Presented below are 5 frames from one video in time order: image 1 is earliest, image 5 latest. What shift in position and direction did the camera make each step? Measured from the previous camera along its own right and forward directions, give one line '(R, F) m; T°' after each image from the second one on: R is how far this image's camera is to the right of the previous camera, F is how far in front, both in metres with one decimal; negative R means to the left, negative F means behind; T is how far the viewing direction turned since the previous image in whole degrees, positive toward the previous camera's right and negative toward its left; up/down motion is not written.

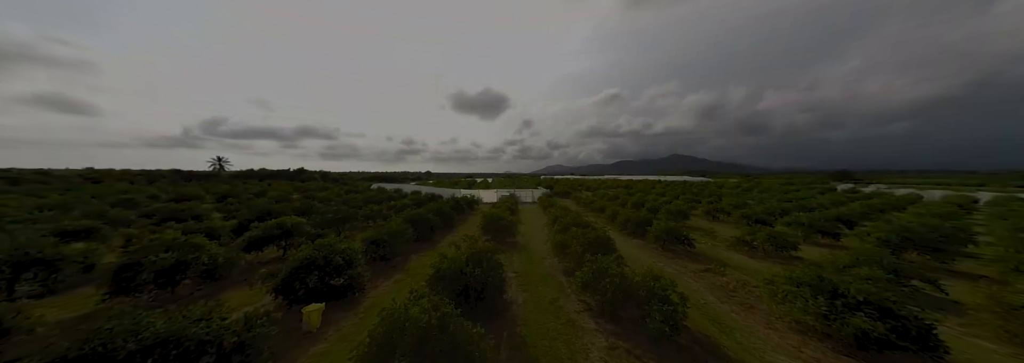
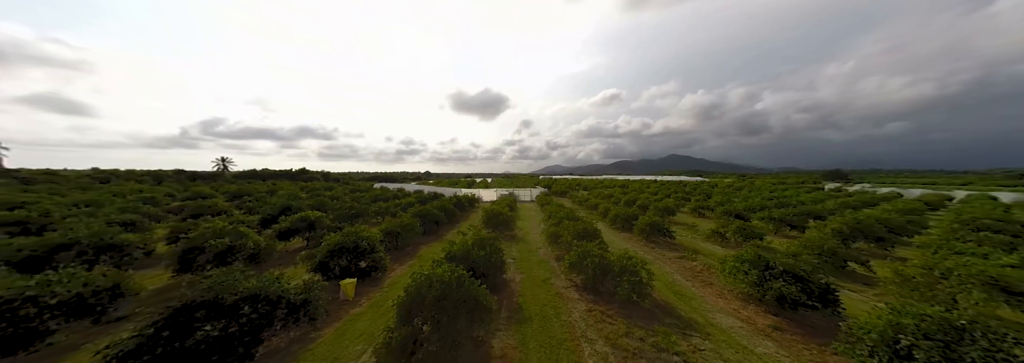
(+0.1, -2.6) m; 0°
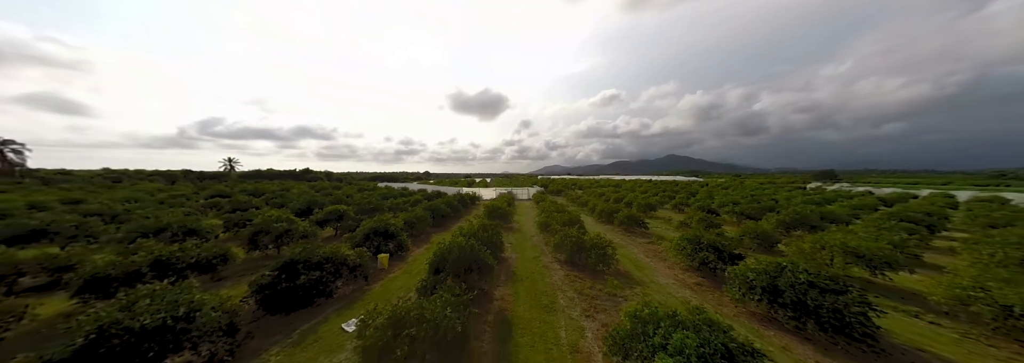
(+0.2, -4.2) m; 0°
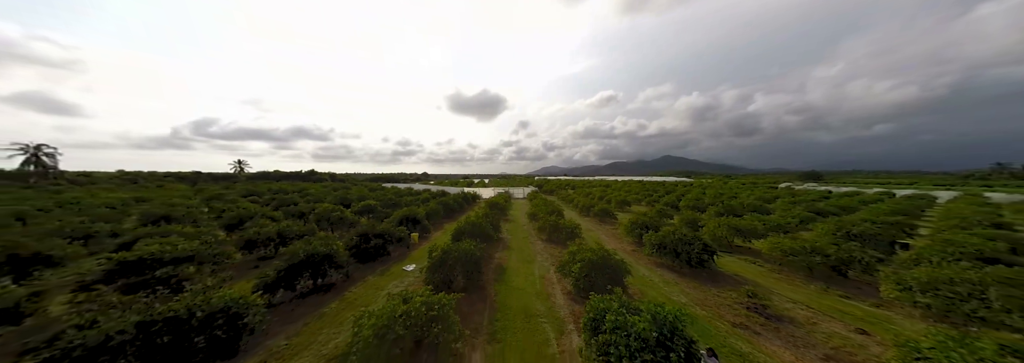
(+0.3, -7.2) m; +1°
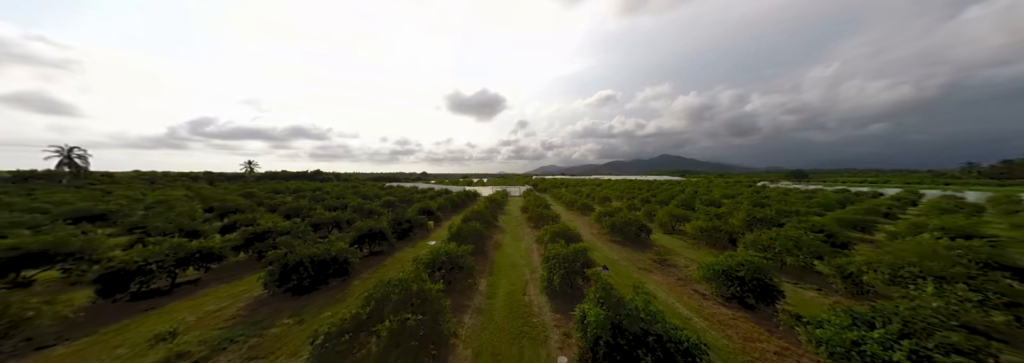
(+0.6, -7.1) m; 0°
